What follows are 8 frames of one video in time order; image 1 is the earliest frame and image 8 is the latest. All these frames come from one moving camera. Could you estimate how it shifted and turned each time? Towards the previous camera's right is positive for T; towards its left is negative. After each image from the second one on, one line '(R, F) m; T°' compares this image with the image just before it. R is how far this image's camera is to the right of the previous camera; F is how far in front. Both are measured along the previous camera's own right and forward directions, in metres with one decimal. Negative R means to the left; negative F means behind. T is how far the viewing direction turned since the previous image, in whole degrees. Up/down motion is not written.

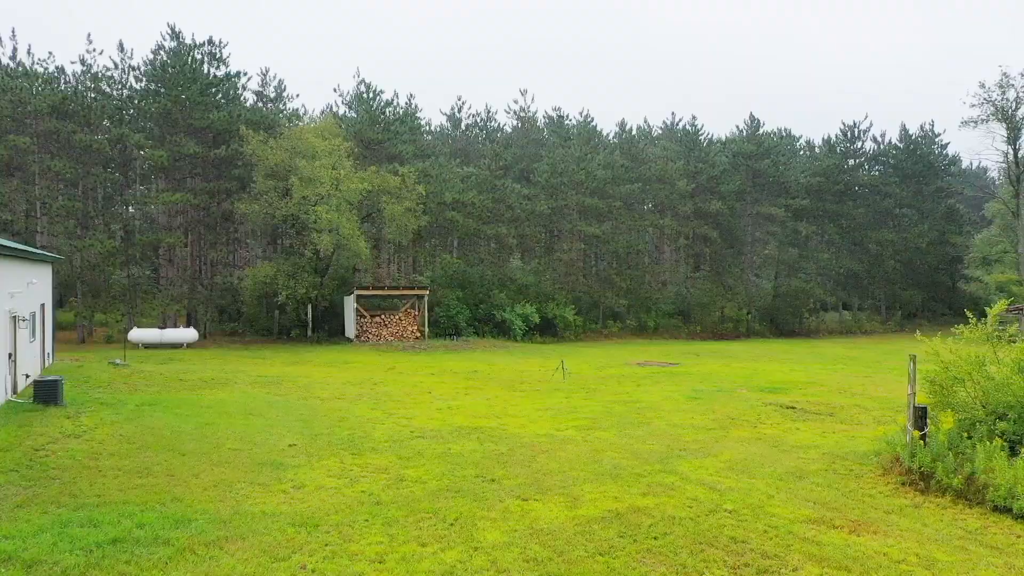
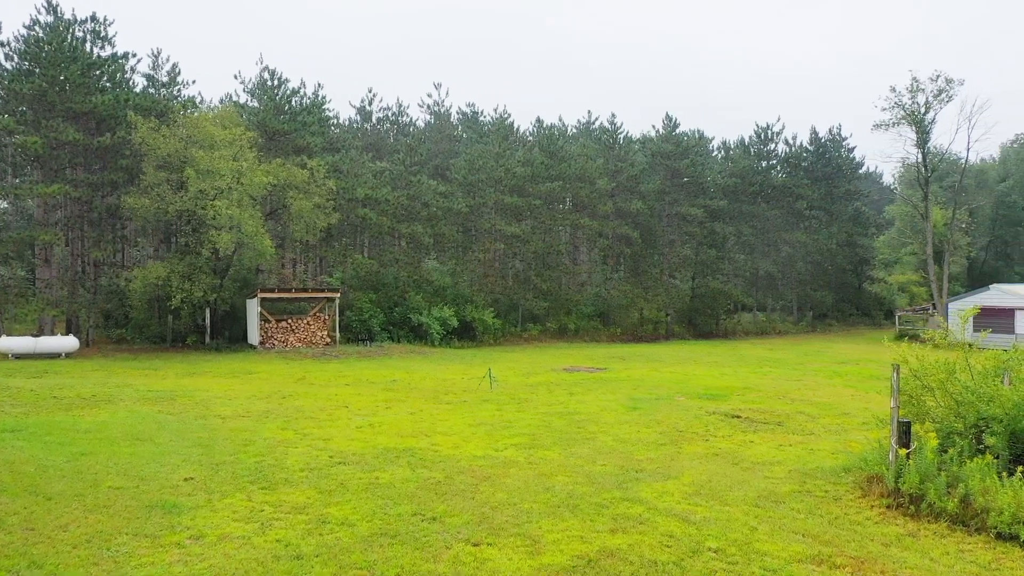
(-0.3, +1.3) m; +7°
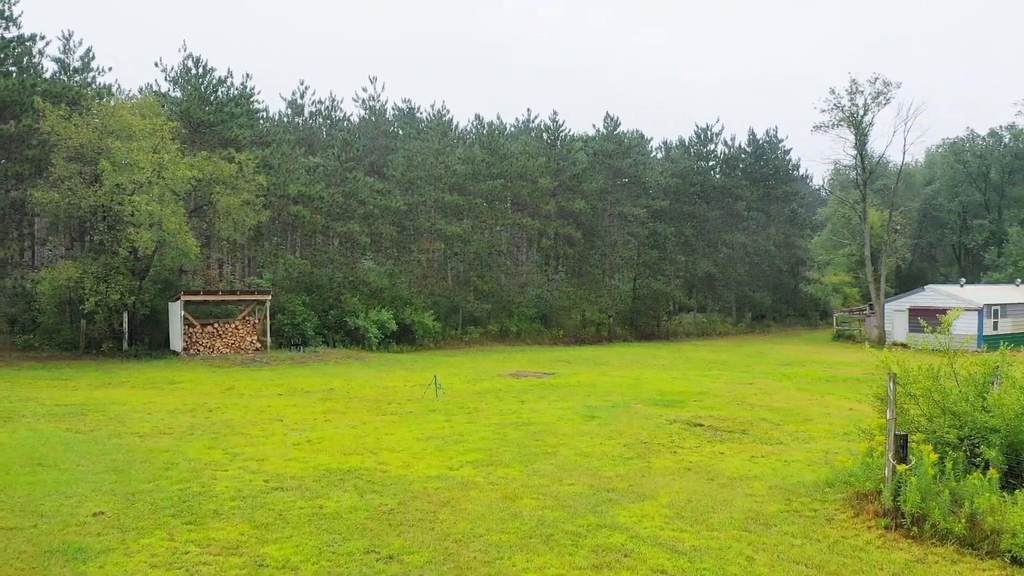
(-0.3, +0.9) m; +5°
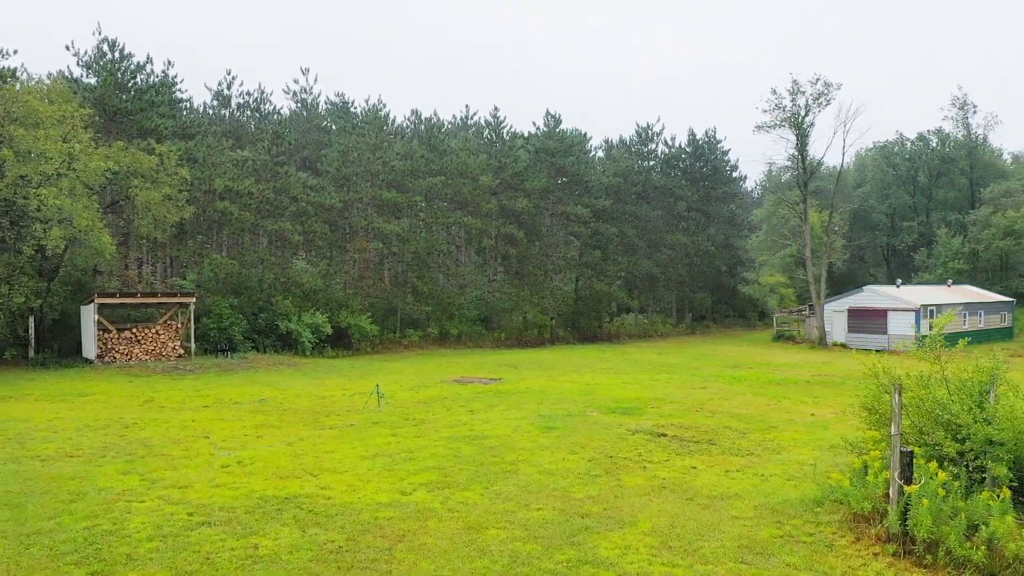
(-0.3, +1.0) m; +5°
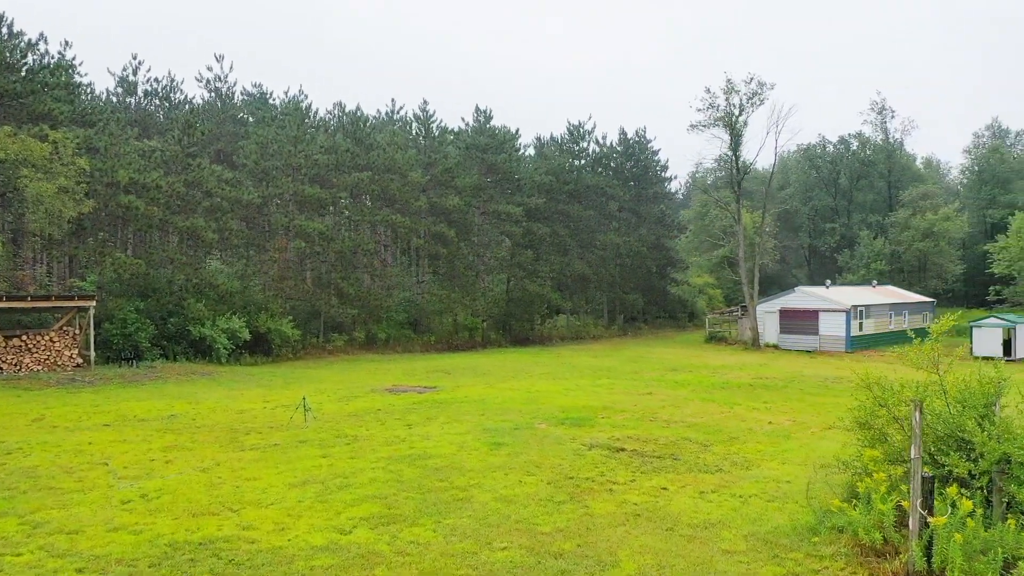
(-0.3, +1.2) m; +5°
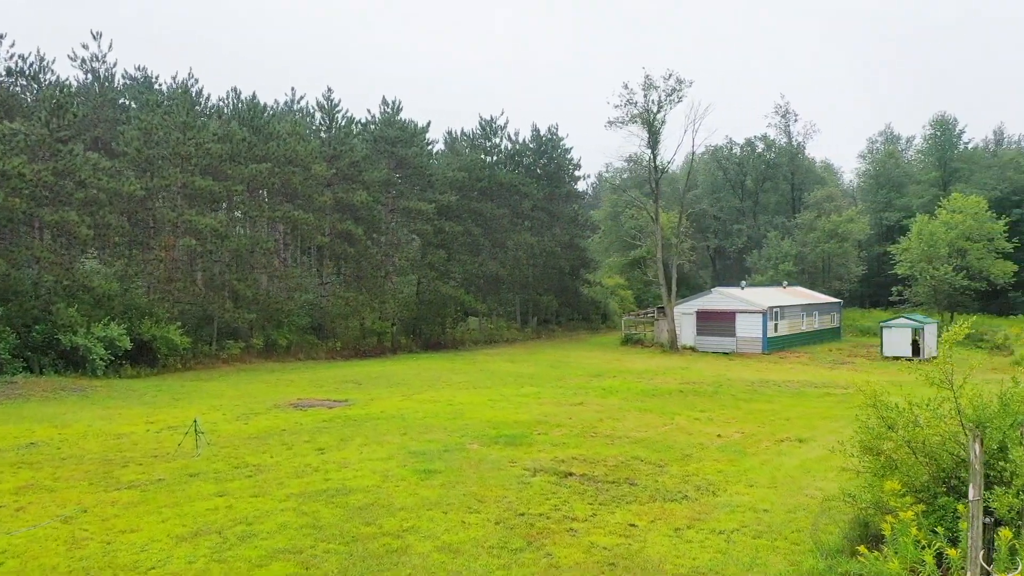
(-0.4, +1.5) m; +7°
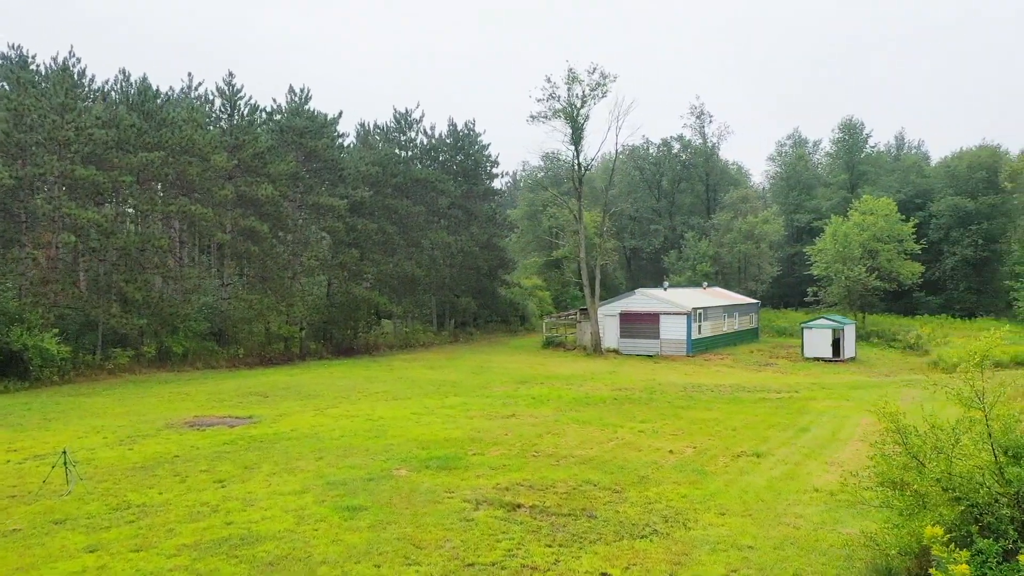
(-0.3, +1.4) m; +6°
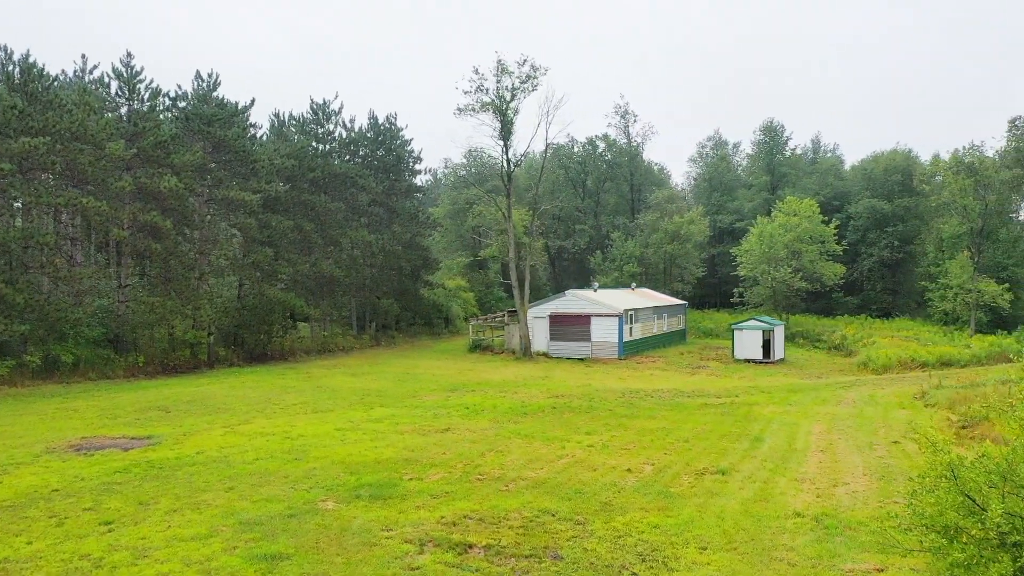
(-0.3, +1.3) m; +6°
